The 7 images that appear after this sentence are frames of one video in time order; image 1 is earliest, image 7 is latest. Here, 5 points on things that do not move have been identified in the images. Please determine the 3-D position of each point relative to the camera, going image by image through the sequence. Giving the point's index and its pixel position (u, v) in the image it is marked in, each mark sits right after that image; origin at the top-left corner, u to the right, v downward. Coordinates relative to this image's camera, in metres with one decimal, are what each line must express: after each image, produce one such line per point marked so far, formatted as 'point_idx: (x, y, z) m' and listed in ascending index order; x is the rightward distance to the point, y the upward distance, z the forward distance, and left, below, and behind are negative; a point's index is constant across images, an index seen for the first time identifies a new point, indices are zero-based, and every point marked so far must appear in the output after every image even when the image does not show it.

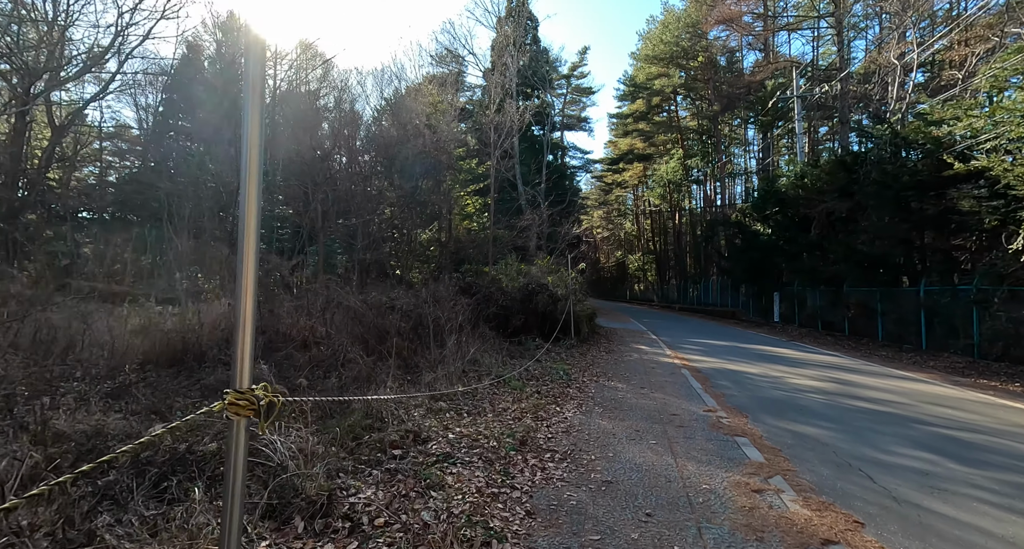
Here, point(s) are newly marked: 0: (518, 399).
0: (+0.1, -1.7, +6.6) m
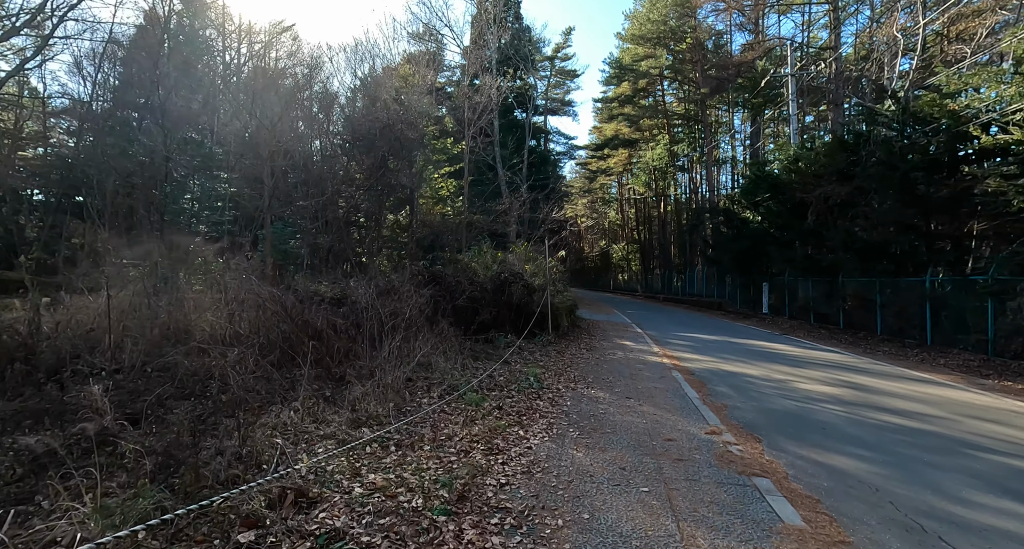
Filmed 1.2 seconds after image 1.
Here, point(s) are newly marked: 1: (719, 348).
0: (-0.4, -1.5, +5.2) m
1: (+5.3, -1.9, +12.8) m
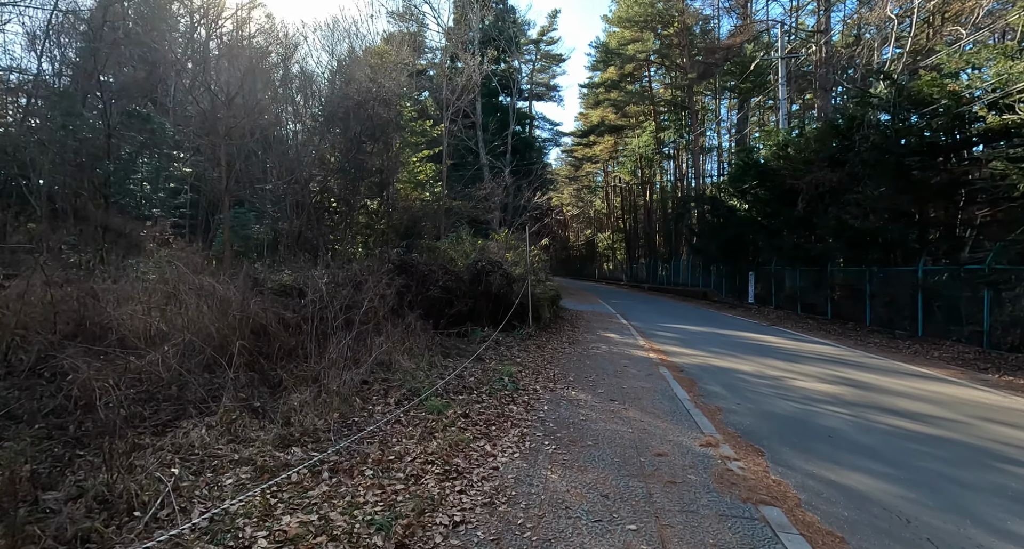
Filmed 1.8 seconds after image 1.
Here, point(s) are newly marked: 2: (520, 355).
0: (-0.7, -1.4, +4.4) m
1: (+4.8, -1.6, +12.2) m
2: (+0.1, -1.4, +8.7) m
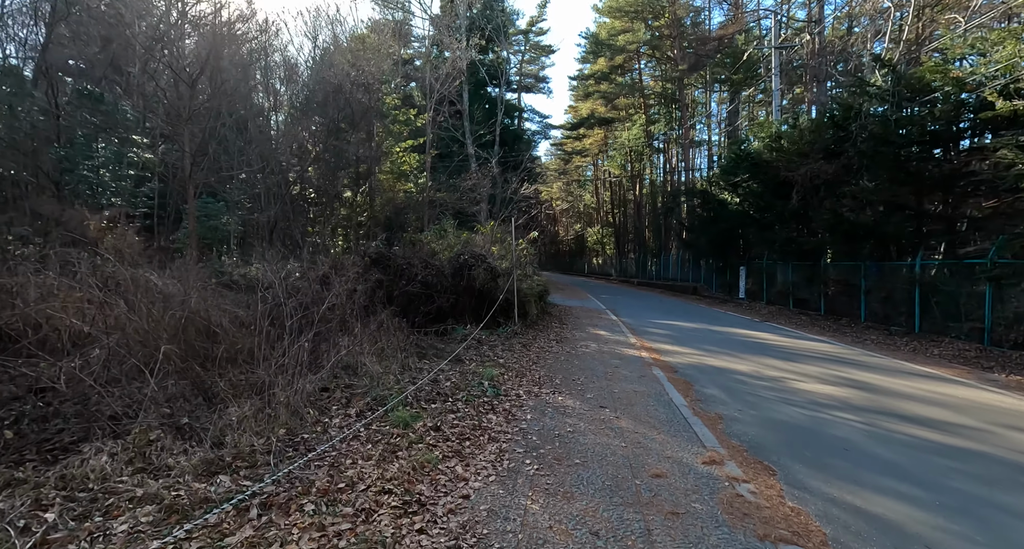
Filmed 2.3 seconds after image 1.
0: (-0.9, -1.3, +3.8) m
1: (+4.4, -1.5, +11.7) m
2: (-0.1, -1.3, +8.1) m
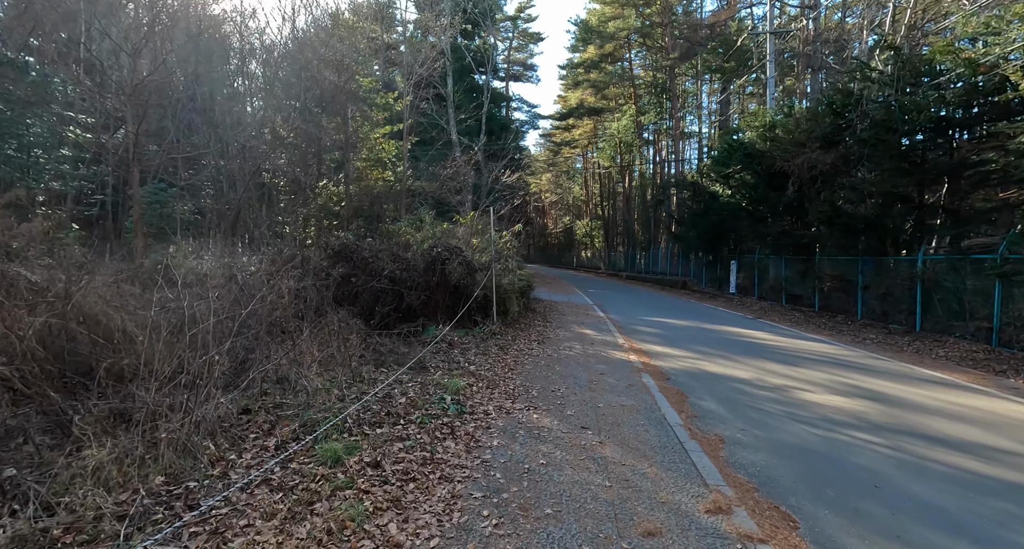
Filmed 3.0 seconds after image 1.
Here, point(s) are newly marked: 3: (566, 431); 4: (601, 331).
0: (-1.2, -1.3, +2.9) m
1: (+3.9, -1.4, +11.0) m
2: (-0.5, -1.2, +7.2) m
3: (+0.5, -1.4, +4.6) m
4: (+2.1, -1.3, +11.5) m
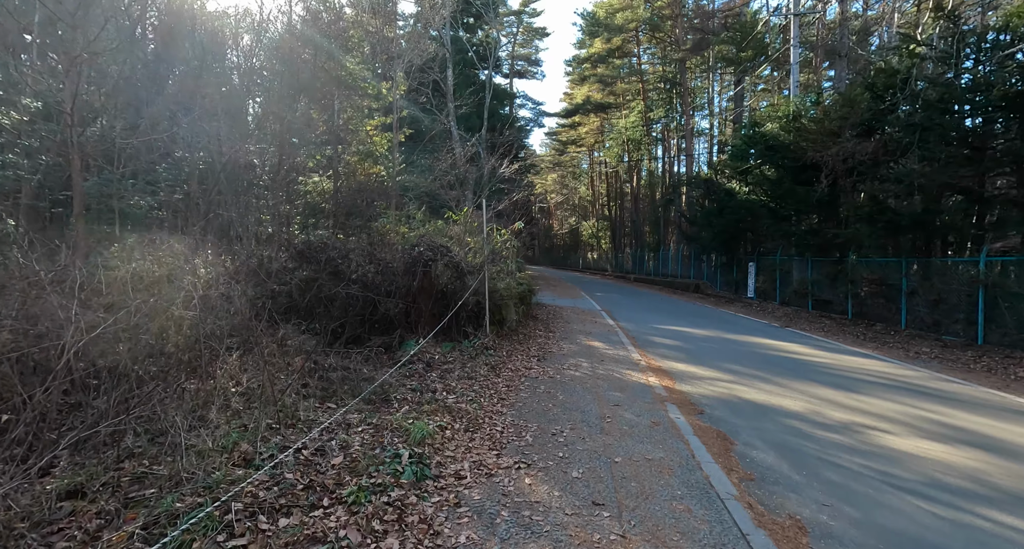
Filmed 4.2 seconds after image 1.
0: (-1.4, -1.4, +1.5) m
1: (+3.9, -1.5, +9.4) m
2: (-0.6, -1.3, +5.7) m
3: (+0.4, -1.5, +3.1) m
4: (+2.0, -1.4, +10.0) m
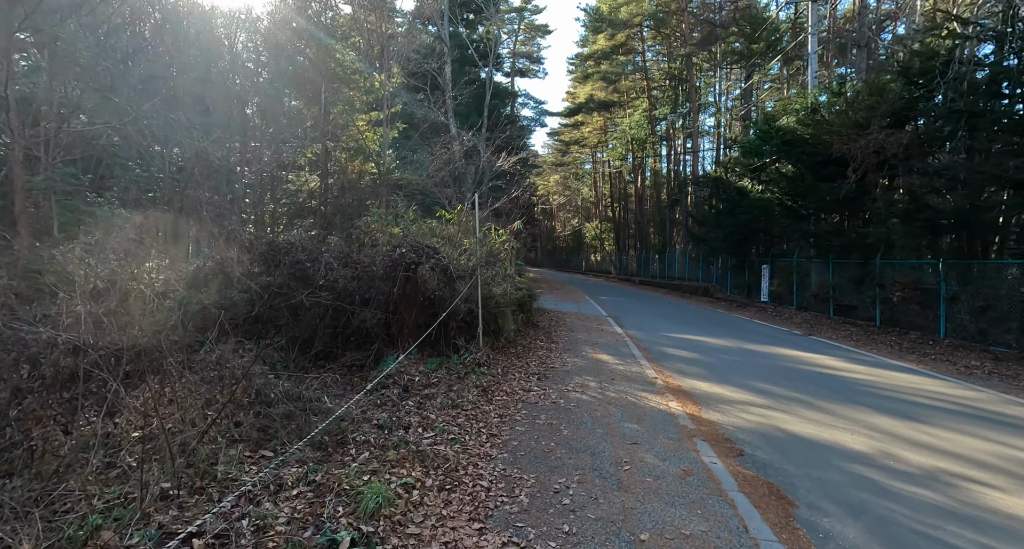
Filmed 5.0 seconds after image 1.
0: (-1.4, -1.4, +0.4) m
1: (+3.8, -1.5, +8.3) m
2: (-0.7, -1.4, +4.6) m
3: (+0.3, -1.5, +2.0) m
4: (+2.0, -1.4, +8.9) m
